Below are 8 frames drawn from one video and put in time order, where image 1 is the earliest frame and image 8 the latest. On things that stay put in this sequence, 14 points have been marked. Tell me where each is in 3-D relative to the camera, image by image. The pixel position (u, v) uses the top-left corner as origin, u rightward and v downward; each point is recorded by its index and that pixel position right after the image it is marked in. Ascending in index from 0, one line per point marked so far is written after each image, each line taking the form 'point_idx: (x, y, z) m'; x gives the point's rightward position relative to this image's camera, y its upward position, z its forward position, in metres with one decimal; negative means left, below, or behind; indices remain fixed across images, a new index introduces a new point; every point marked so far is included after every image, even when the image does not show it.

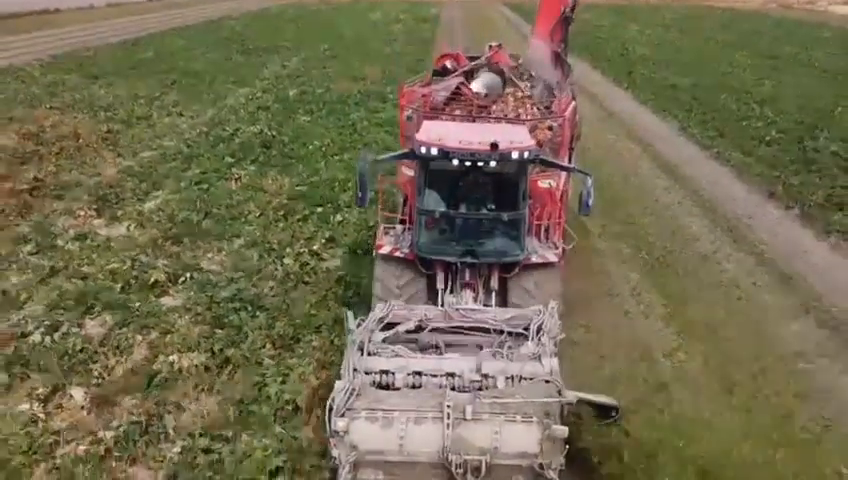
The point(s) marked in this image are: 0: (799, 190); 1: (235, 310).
0: (+6.2, +0.8, +14.1) m
1: (-1.9, -0.7, +8.7) m
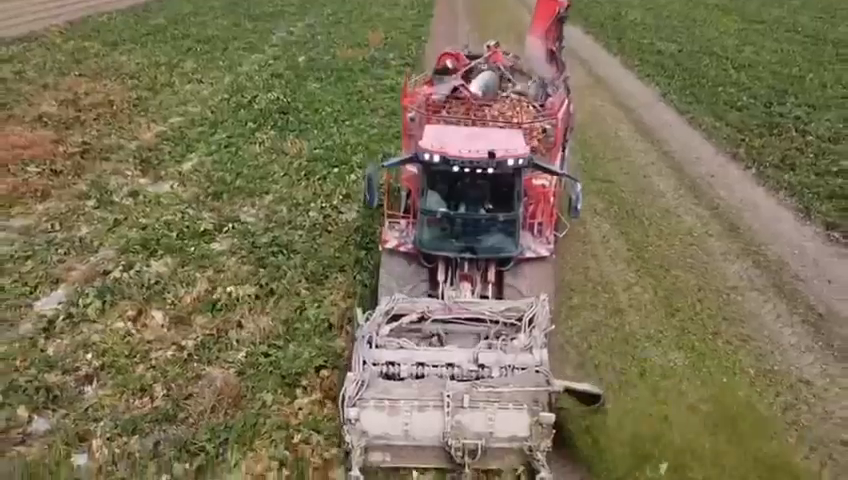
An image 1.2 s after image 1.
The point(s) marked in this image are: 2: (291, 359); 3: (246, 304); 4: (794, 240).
0: (+6.2, +1.6, +15.9) m
1: (-1.9, -0.2, +10.6) m
2: (-1.2, -1.1, +8.0) m
3: (-1.9, -0.7, +9.2) m
4: (+5.1, 0.0, +11.8) m
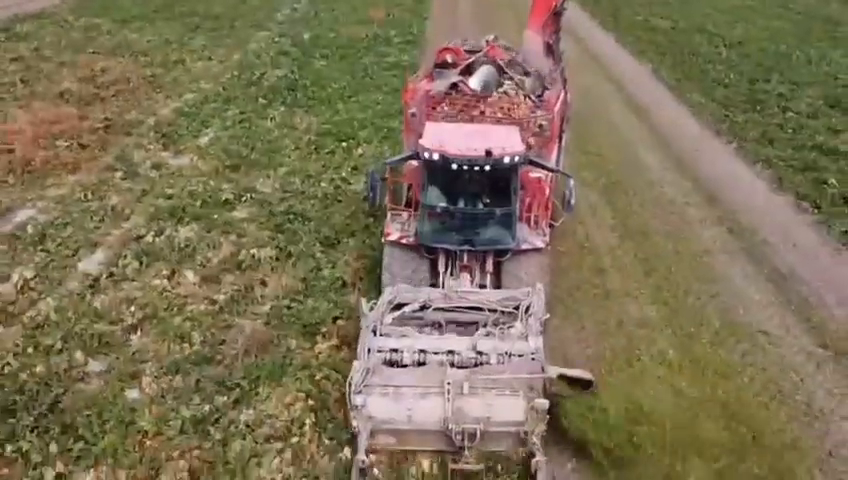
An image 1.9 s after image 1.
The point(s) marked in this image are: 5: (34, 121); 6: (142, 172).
0: (+6.2, +2.2, +17.0) m
1: (-1.8, +0.3, +11.6) m
2: (-1.2, -0.7, +9.1) m
3: (-1.9, -0.3, +10.2) m
4: (+5.1, +0.4, +12.8) m
5: (-7.2, +2.2, +16.0) m
6: (-4.5, +1.1, +13.8) m
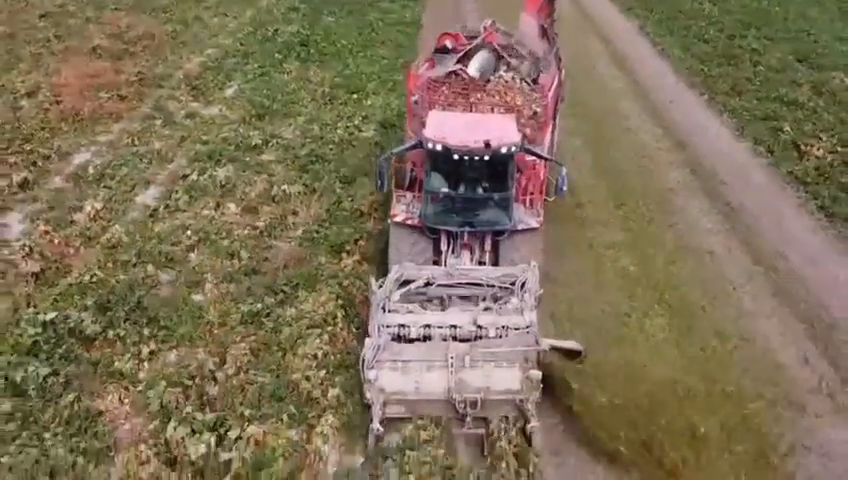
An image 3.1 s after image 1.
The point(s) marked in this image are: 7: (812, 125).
0: (+6.3, +3.5, +18.7) m
1: (-1.8, +1.2, +13.5) m
2: (-1.1, +0.1, +11.0) m
3: (-1.8, +0.6, +12.1) m
4: (+5.2, +1.5, +14.7) m
5: (-7.2, +3.4, +17.8) m
6: (-4.5, +2.2, +15.6) m
7: (+7.1, +2.1, +15.7) m
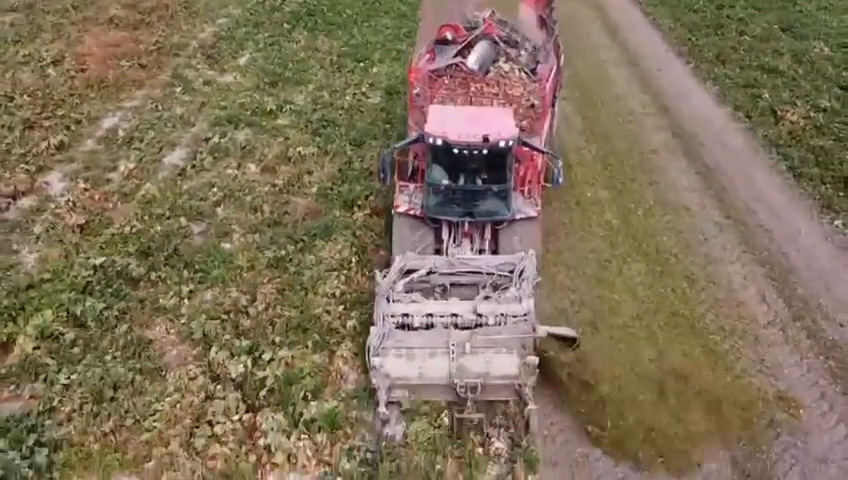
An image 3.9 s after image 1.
0: (+6.3, +4.4, +19.8) m
1: (-1.7, +1.9, +14.7) m
2: (-1.1, +0.7, +12.2) m
3: (-1.8, +1.2, +13.3) m
4: (+5.3, +2.2, +15.9) m
5: (-7.1, +4.3, +18.8) m
6: (-4.4, +3.0, +16.7) m
7: (+7.1, +2.9, +16.8) m
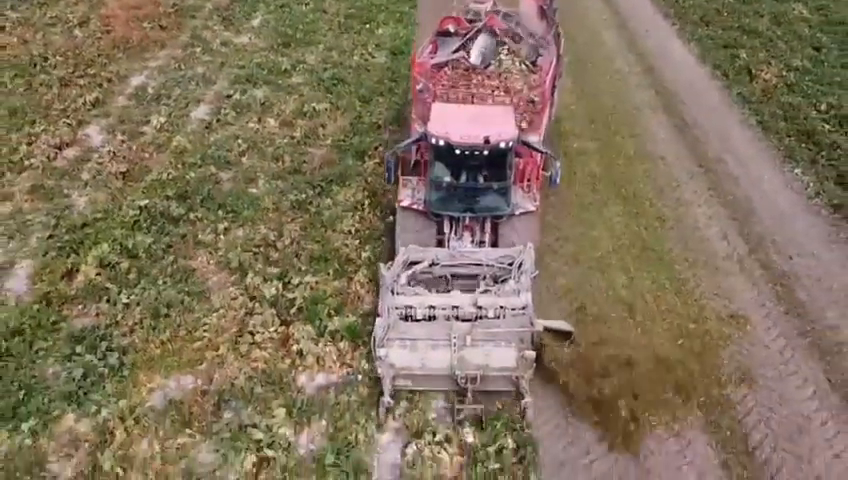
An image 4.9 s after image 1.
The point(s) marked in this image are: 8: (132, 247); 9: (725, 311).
0: (+6.4, +5.6, +21.0) m
1: (-1.7, +2.9, +16.0) m
2: (-1.0, +1.5, +13.6) m
3: (-1.7, +2.1, +14.7) m
4: (+5.3, +3.2, +17.2) m
5: (-7.1, +5.4, +20.0) m
6: (-4.4, +4.0, +18.0) m
7: (+7.2, +4.0, +18.1) m
8: (-3.6, -0.1, +10.6) m
9: (+3.5, -0.8, +10.0) m
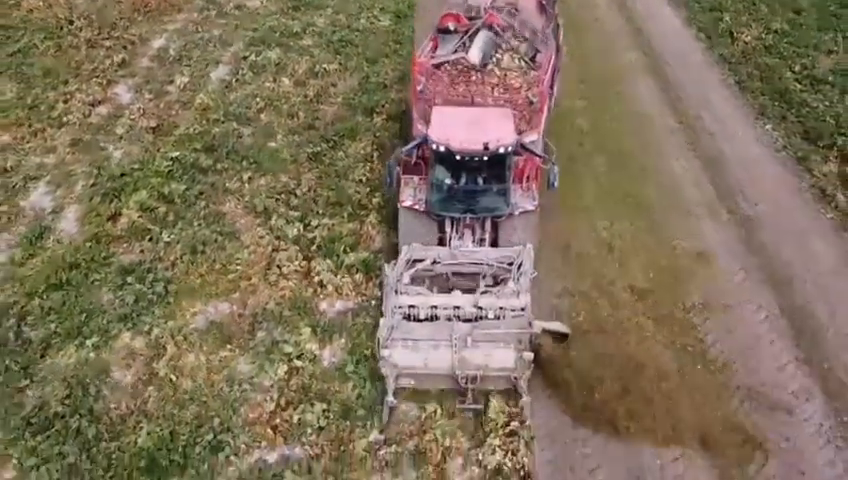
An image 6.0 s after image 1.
0: (+6.4, +6.8, +22.0) m
1: (-1.6, +3.9, +17.1) m
2: (-1.0, +2.4, +14.8) m
3: (-1.7, +3.1, +15.9) m
4: (+5.3, +4.3, +18.3) m
5: (-7.0, +6.6, +21.0) m
6: (-4.3, +5.1, +19.1) m
7: (+7.2, +5.0, +19.2) m
8: (-3.5, +0.6, +11.9) m
9: (+3.6, -0.1, +11.4) m
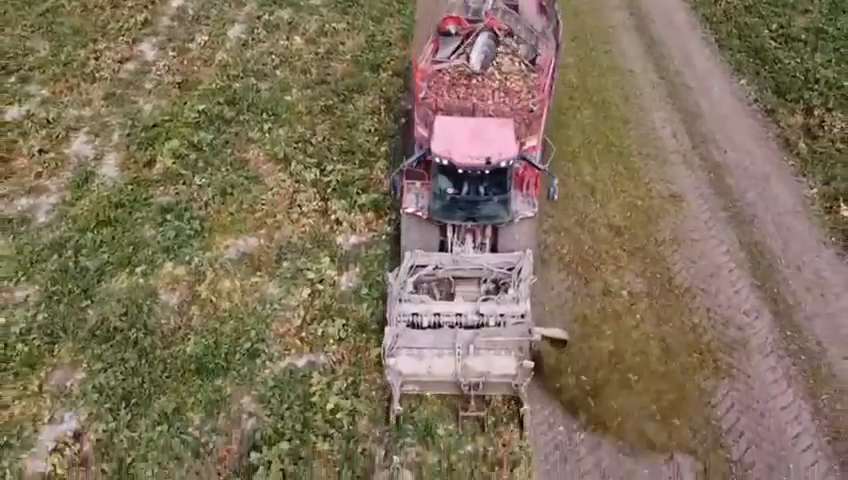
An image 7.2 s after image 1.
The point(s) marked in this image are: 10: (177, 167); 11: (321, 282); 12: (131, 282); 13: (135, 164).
0: (+6.5, +8.1, +23.1) m
1: (-1.6, +5.0, +18.3) m
2: (-0.9, +3.4, +16.1) m
3: (-1.6, +4.1, +17.1) m
4: (+5.4, +5.5, +19.5) m
5: (-7.0, +7.9, +22.1) m
6: (-4.3, +6.3, +20.2) m
7: (+7.3, +6.2, +20.3) m
8: (-3.5, +1.5, +13.2) m
9: (+3.6, +0.7, +12.8) m
10: (-3.7, +1.1, +12.7) m
11: (-1.3, -0.5, +10.6) m
12: (-3.6, -0.5, +10.6) m
13: (-4.4, +1.1, +12.9) m
